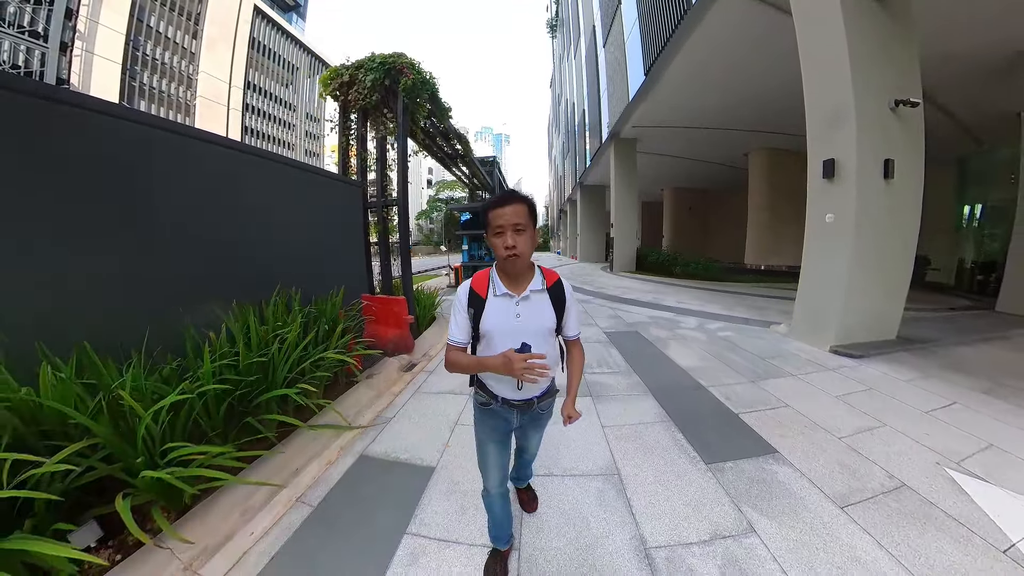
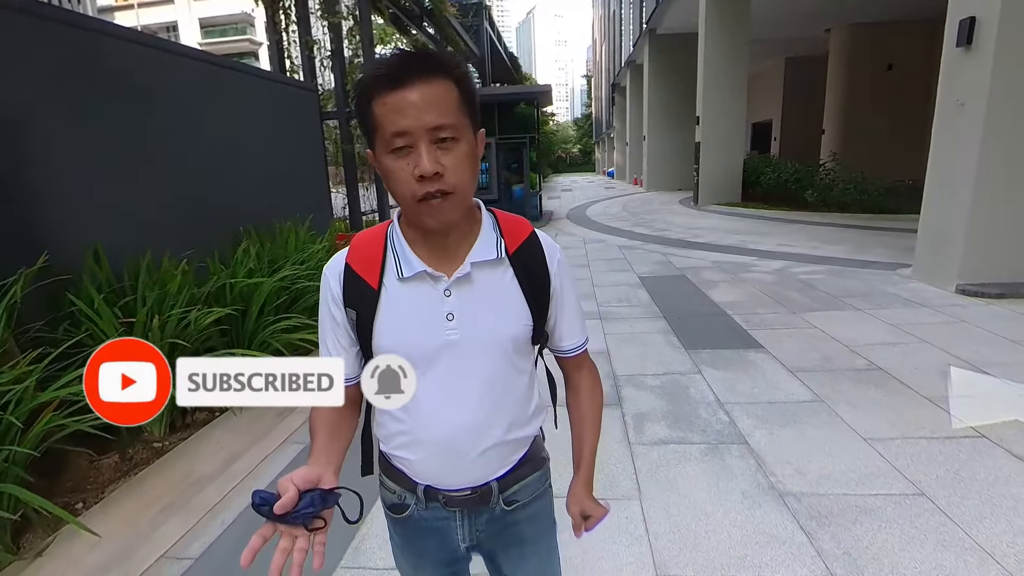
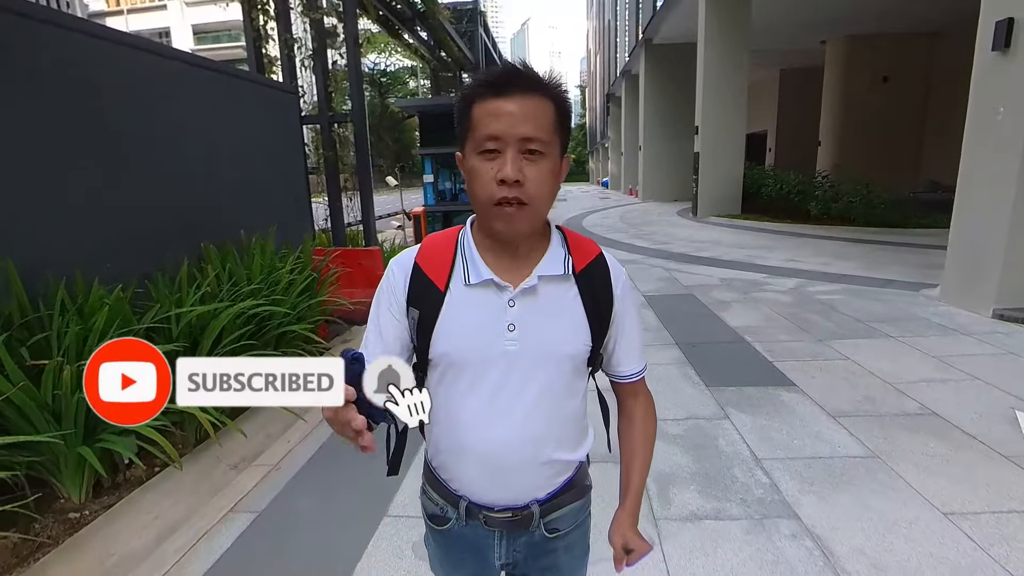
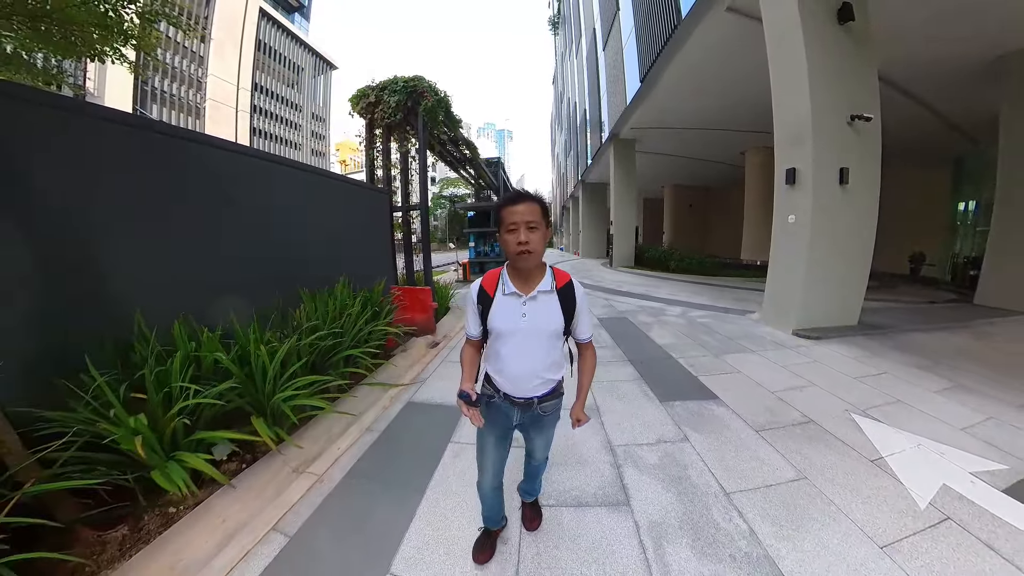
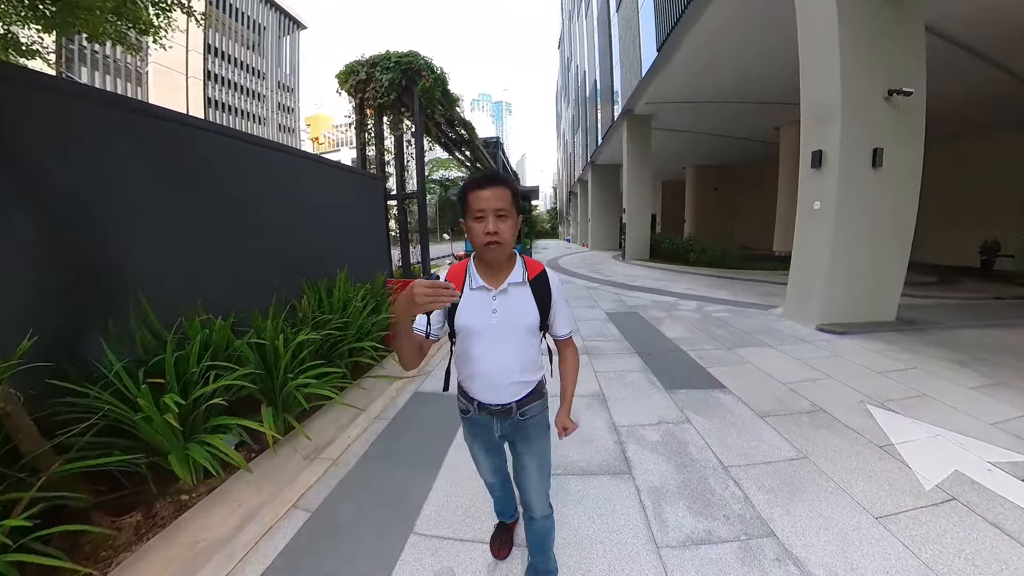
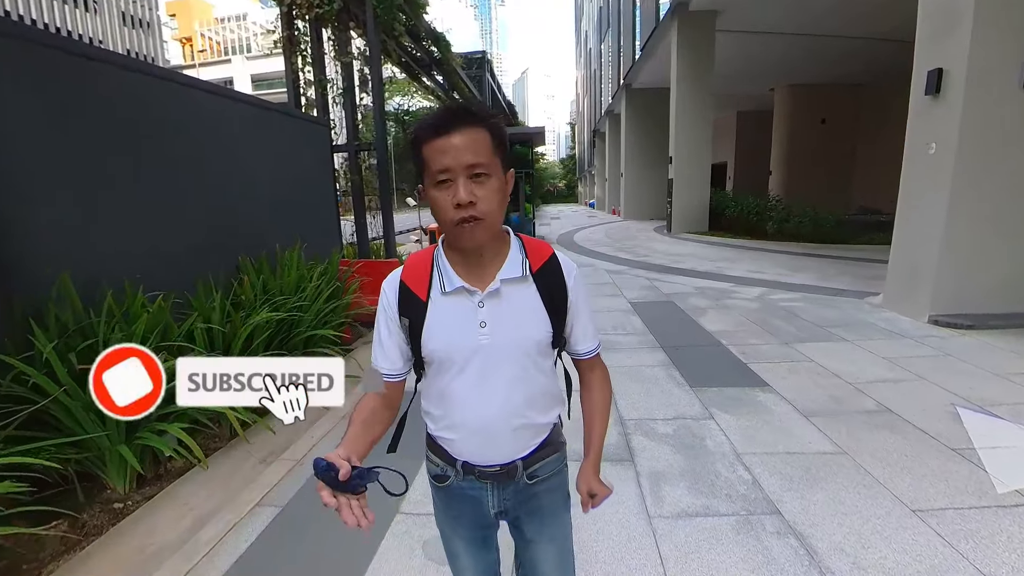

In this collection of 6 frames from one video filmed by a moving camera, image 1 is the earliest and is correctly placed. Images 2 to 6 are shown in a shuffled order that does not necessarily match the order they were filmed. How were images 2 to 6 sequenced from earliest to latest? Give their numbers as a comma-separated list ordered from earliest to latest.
4, 5, 6, 3, 2
